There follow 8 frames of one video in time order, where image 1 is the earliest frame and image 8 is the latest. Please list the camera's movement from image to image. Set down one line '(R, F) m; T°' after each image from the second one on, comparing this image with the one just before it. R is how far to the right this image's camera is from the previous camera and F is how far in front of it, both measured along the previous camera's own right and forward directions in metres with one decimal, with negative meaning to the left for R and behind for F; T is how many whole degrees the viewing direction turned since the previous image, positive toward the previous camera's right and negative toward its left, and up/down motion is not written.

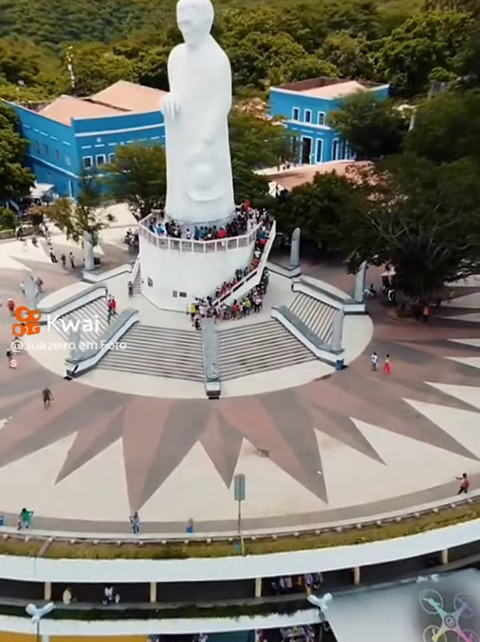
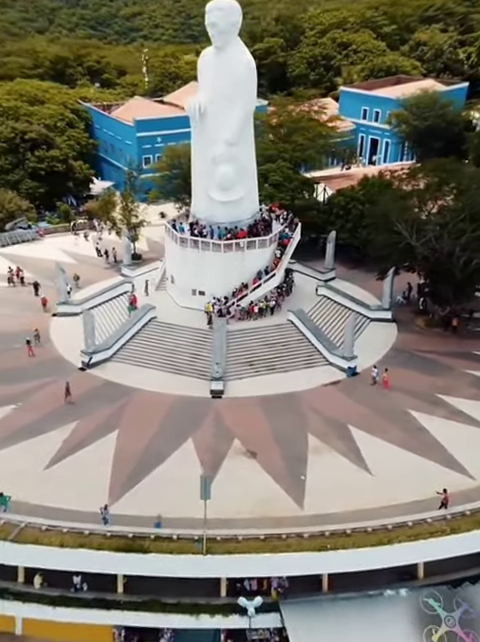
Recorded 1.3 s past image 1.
(+2.4, +0.1) m; -6°
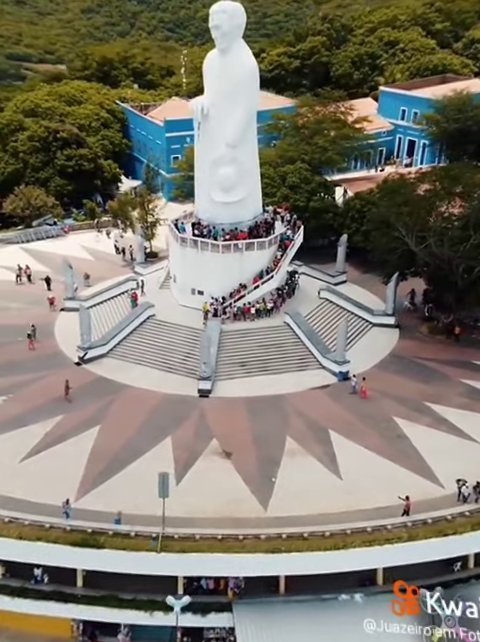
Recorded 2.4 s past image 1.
(+1.9, 0.0) m; -3°
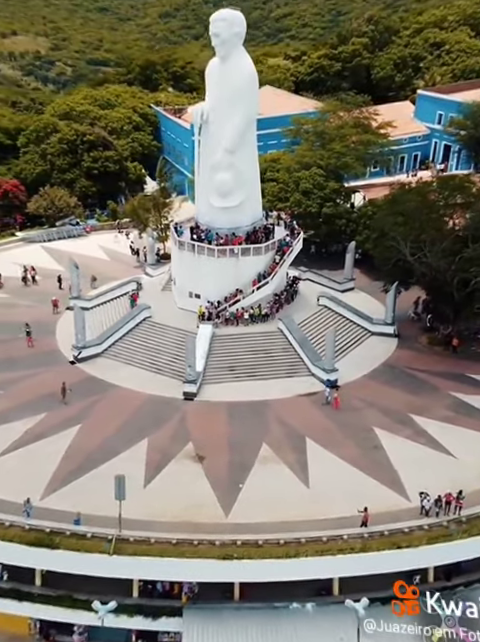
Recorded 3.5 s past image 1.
(+1.9, -0.1) m; -3°
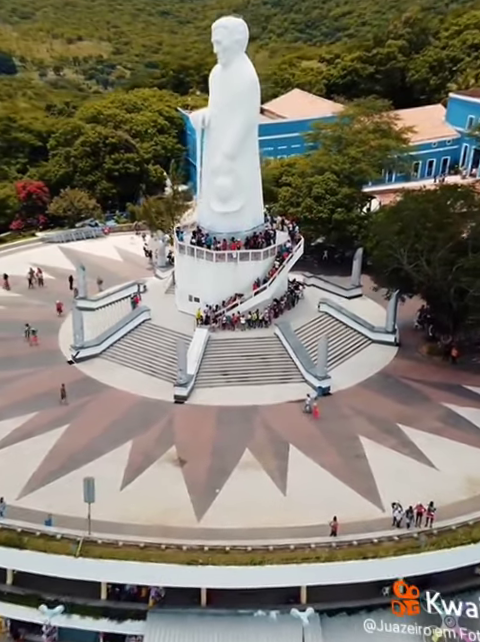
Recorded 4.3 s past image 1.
(+1.5, -0.1) m; -3°
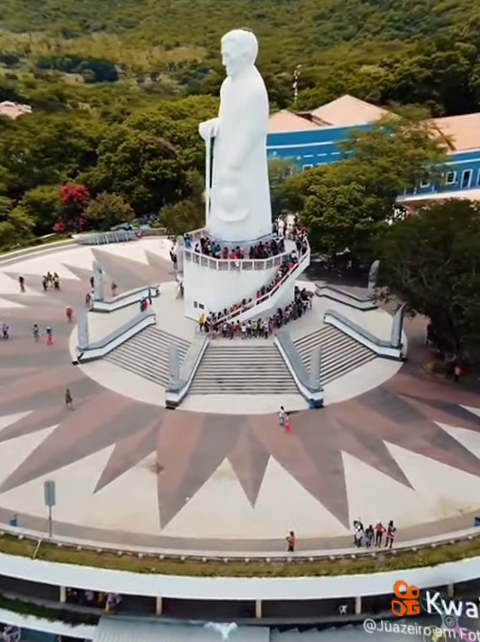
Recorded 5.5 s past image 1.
(+2.2, -0.1) m; -5°
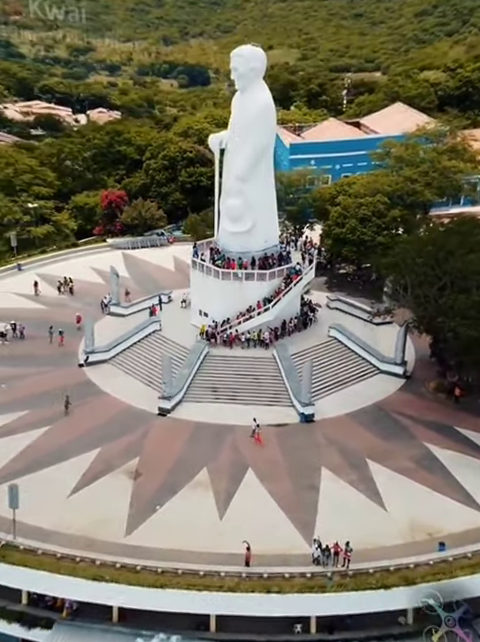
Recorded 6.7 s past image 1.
(+2.2, -0.2) m; -4°
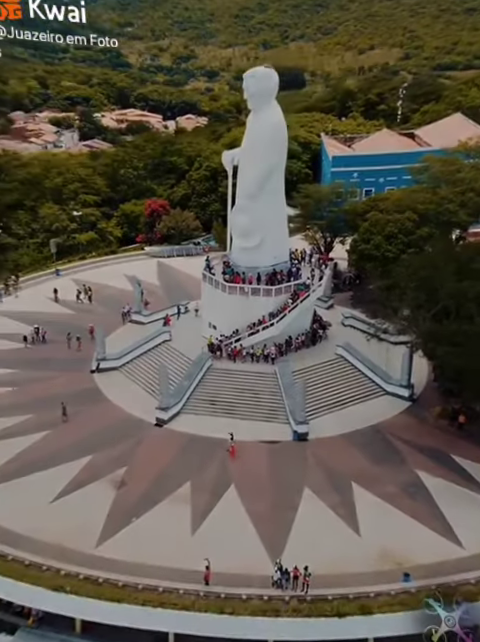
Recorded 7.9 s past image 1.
(+2.2, -0.2) m; -5°
